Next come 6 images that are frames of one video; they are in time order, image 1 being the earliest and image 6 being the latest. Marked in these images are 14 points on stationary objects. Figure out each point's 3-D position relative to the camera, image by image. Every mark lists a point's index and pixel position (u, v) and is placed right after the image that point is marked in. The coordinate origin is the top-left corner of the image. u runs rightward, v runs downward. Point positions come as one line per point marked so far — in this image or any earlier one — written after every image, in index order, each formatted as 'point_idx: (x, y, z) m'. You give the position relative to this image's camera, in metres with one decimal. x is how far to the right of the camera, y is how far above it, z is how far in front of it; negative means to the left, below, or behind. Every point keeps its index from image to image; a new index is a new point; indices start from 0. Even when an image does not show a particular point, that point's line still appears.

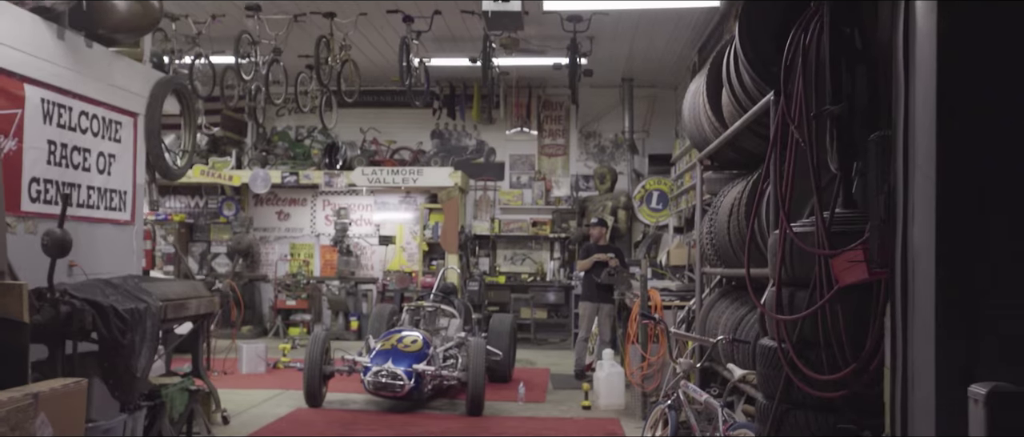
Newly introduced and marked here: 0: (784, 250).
0: (+0.9, -0.1, +2.5) m
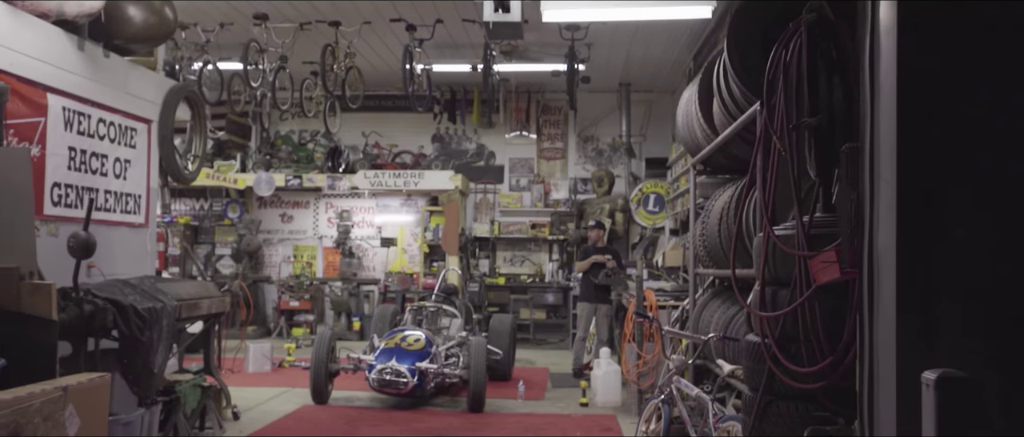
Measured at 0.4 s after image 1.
0: (+0.9, -0.1, +2.6) m
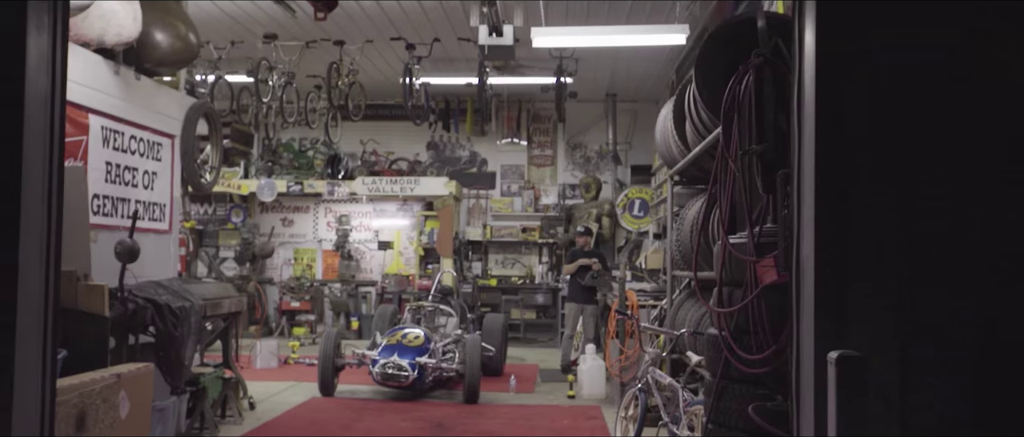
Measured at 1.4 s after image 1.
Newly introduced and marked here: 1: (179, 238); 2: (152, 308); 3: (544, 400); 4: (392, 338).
0: (+0.9, -0.2, +3.1) m
1: (-2.4, -0.1, +5.4) m
2: (-2.0, -0.5, +4.1) m
3: (+0.3, -1.6, +6.4) m
4: (-1.0, -1.0, +6.2) m
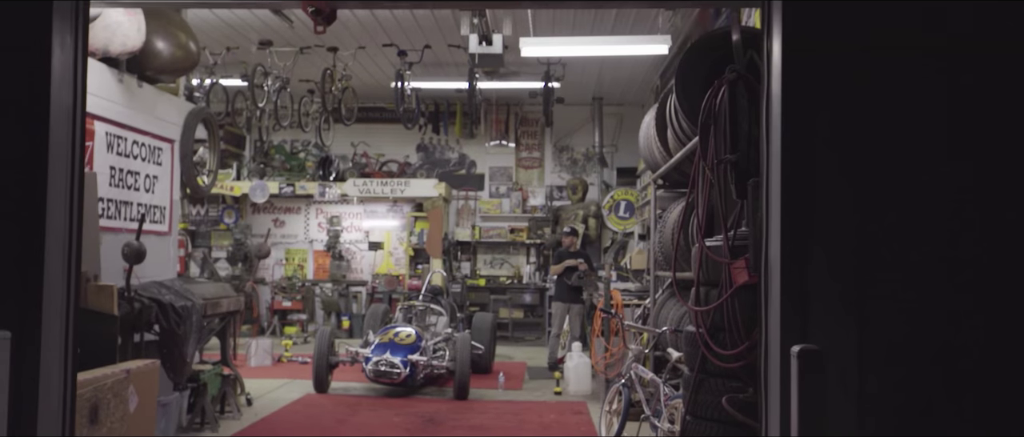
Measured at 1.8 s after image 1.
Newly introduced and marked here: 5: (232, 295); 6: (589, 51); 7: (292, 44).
0: (+0.8, -0.2, +3.3) m
1: (-2.5, -0.2, +5.6) m
2: (-2.1, -0.5, +4.3) m
3: (+0.2, -1.6, +6.6) m
4: (-1.1, -1.0, +6.4) m
5: (-2.0, -0.6, +5.4) m
6: (+0.6, +1.3, +5.9) m
7: (-2.3, +1.8, +7.6) m
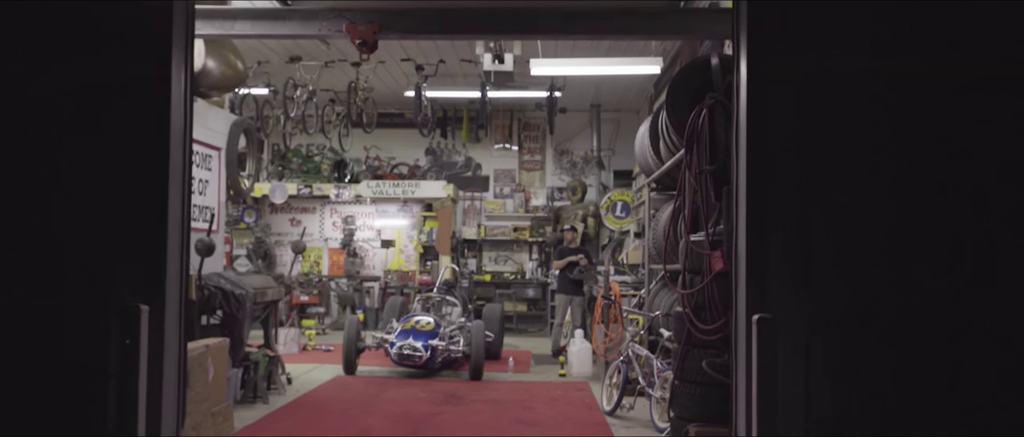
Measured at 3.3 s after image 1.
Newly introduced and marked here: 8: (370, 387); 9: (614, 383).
0: (+0.9, -0.2, +4.1) m
1: (-2.4, -0.2, +6.3) m
2: (-2.0, -0.5, +5.0) m
3: (+0.3, -1.6, +7.3) m
4: (-1.0, -1.0, +7.1) m
5: (-2.0, -0.6, +6.1) m
6: (+0.7, +1.3, +6.6) m
7: (-2.2, +1.8, +8.3) m
8: (-1.2, -1.4, +6.3) m
9: (+0.8, -1.3, +5.6) m
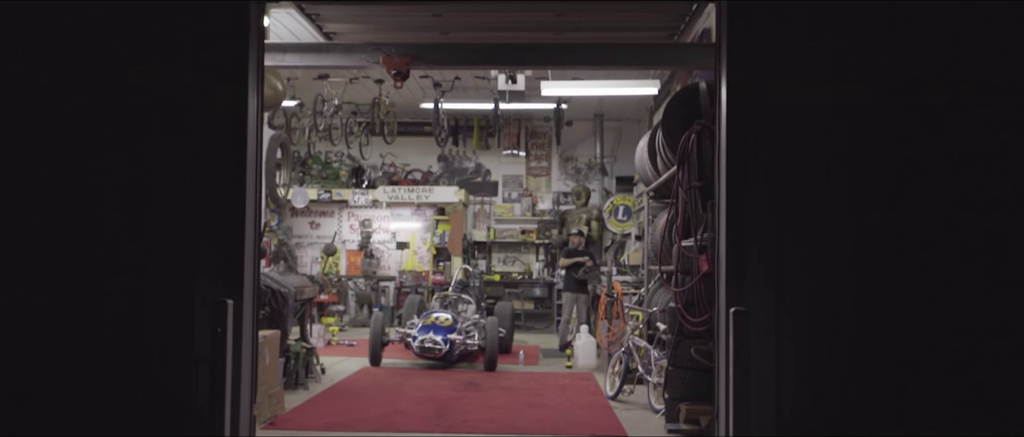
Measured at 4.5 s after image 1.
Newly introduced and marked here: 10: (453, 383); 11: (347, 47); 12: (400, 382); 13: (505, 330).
0: (+1.1, -0.2, +4.7) m
1: (-2.3, -0.2, +6.9) m
2: (-1.9, -0.6, +5.6) m
3: (+0.4, -1.6, +7.9) m
4: (-0.9, -1.1, +7.8) m
5: (-1.8, -0.6, +6.8) m
6: (+0.8, +1.3, +7.2) m
7: (-2.1, +1.7, +8.9) m
8: (-1.1, -1.5, +7.0) m
9: (+0.9, -1.3, +6.3) m
10: (-0.5, -1.5, +6.7) m
11: (-1.2, +1.2, +5.3) m
12: (-1.0, -1.5, +6.7) m
13: (-0.1, -1.3, +8.8) m
